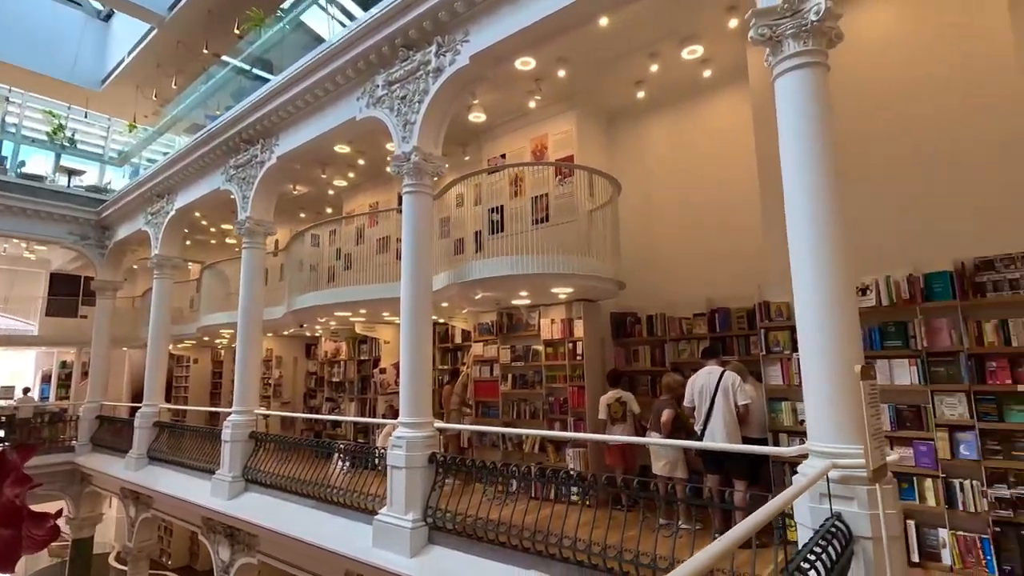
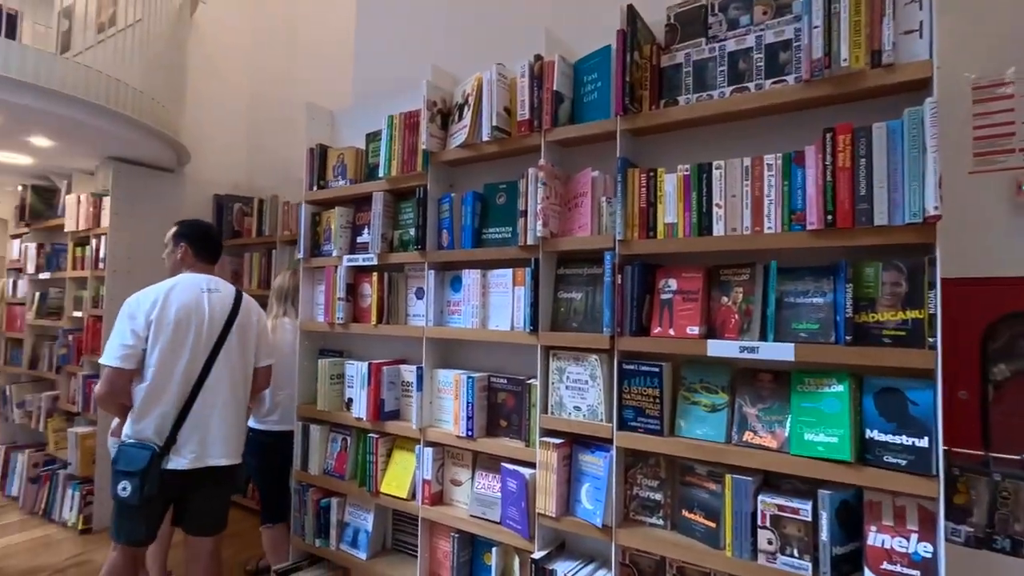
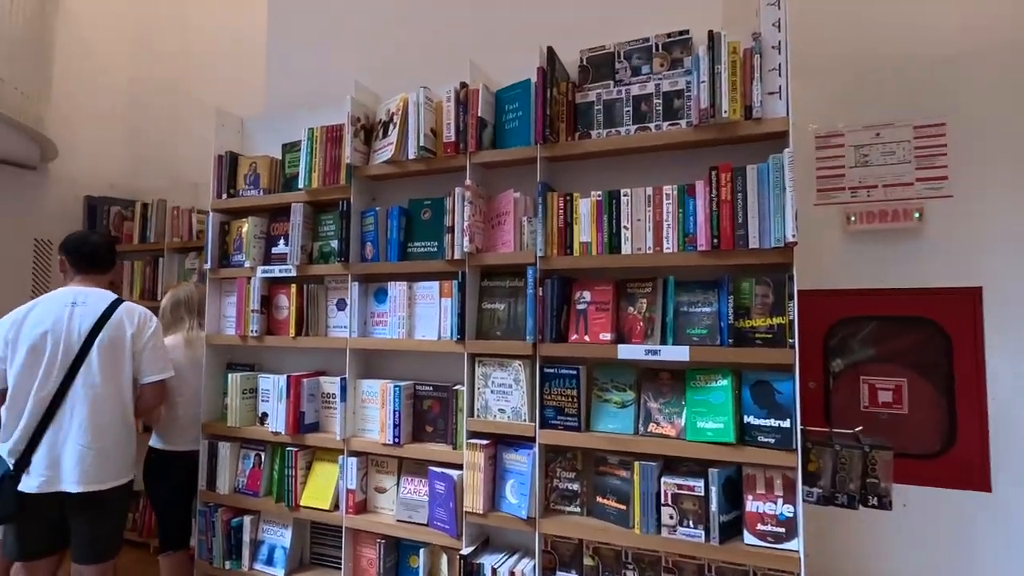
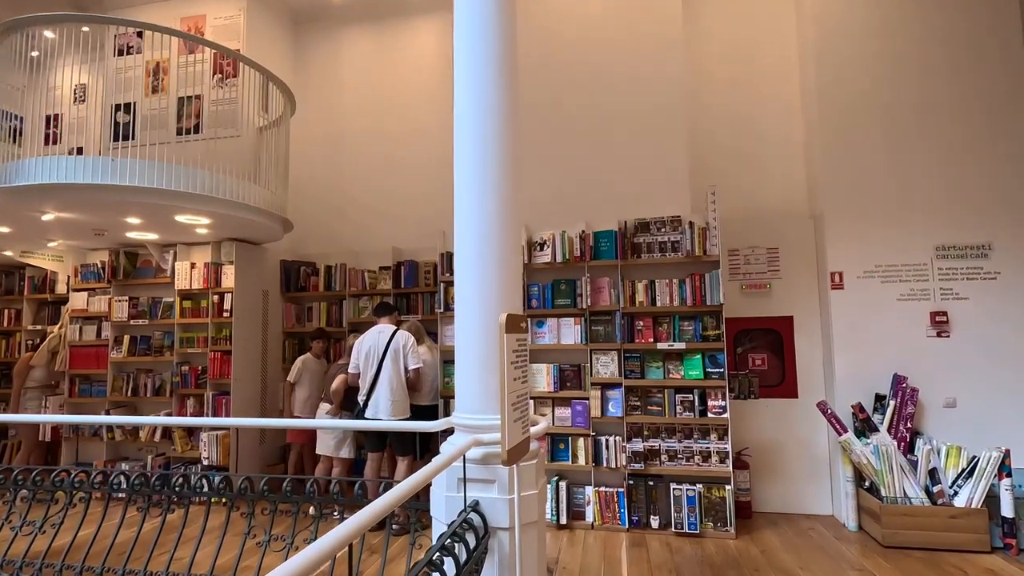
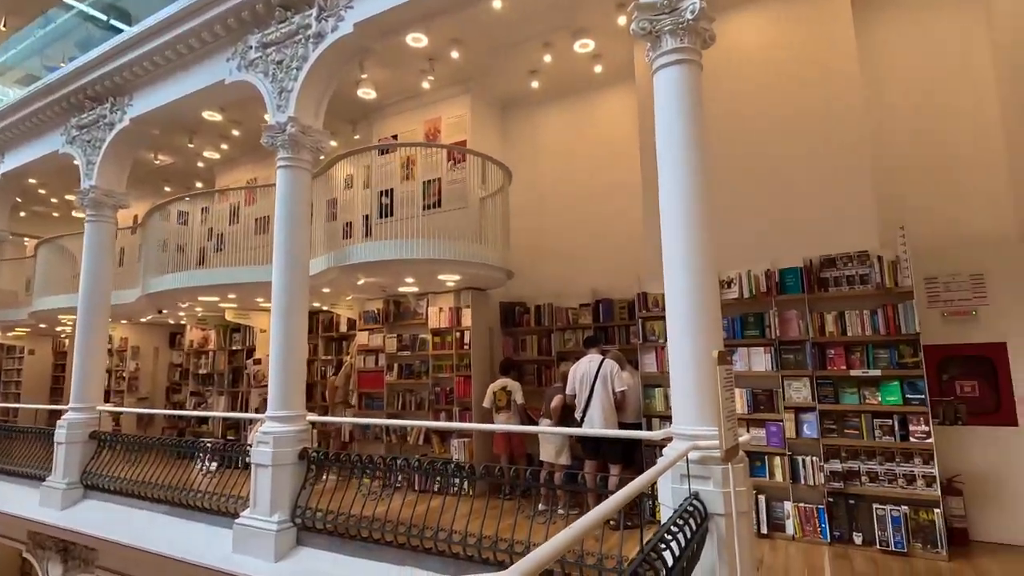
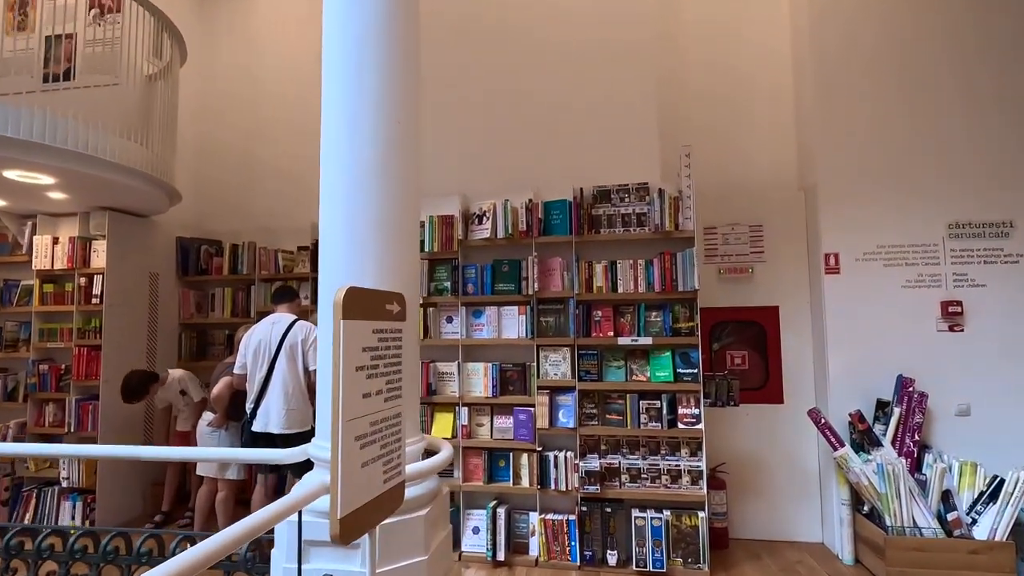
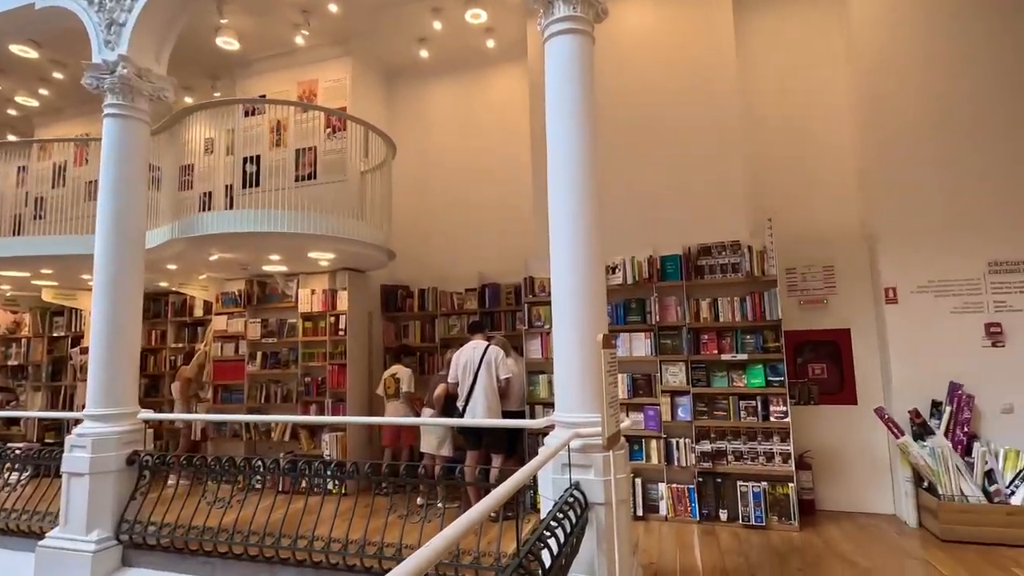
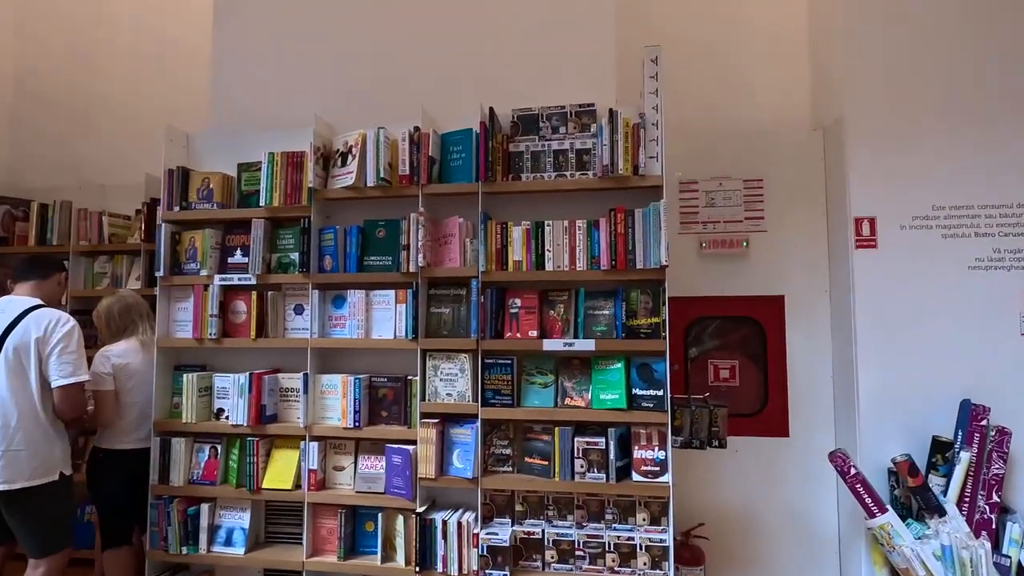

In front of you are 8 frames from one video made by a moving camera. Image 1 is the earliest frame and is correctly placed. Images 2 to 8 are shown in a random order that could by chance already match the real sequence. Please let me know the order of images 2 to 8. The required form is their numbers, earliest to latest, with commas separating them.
5, 7, 4, 6, 8, 3, 2
